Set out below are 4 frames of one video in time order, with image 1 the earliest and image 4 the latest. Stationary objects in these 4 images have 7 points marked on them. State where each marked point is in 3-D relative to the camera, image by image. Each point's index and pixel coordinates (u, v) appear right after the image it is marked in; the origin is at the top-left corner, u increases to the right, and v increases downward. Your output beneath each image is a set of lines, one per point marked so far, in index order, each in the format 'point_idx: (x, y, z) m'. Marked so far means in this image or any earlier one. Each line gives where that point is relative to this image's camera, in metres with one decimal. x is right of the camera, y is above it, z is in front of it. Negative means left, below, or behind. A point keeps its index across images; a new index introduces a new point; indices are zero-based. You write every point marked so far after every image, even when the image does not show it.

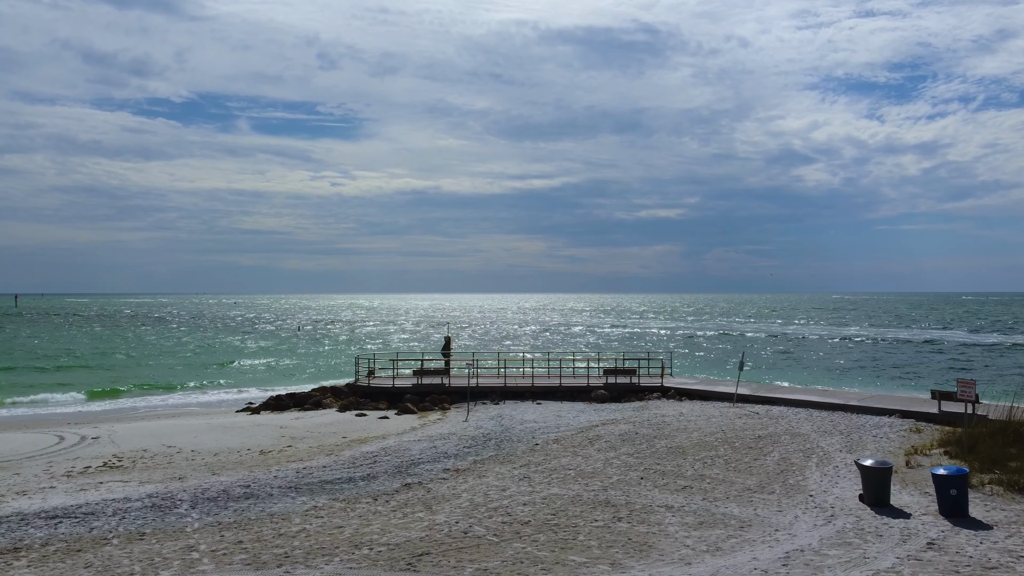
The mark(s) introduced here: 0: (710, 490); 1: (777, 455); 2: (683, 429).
0: (+3.1, -3.2, +11.5) m
1: (+5.1, -3.2, +14.1) m
2: (+3.9, -3.3, +16.9) m
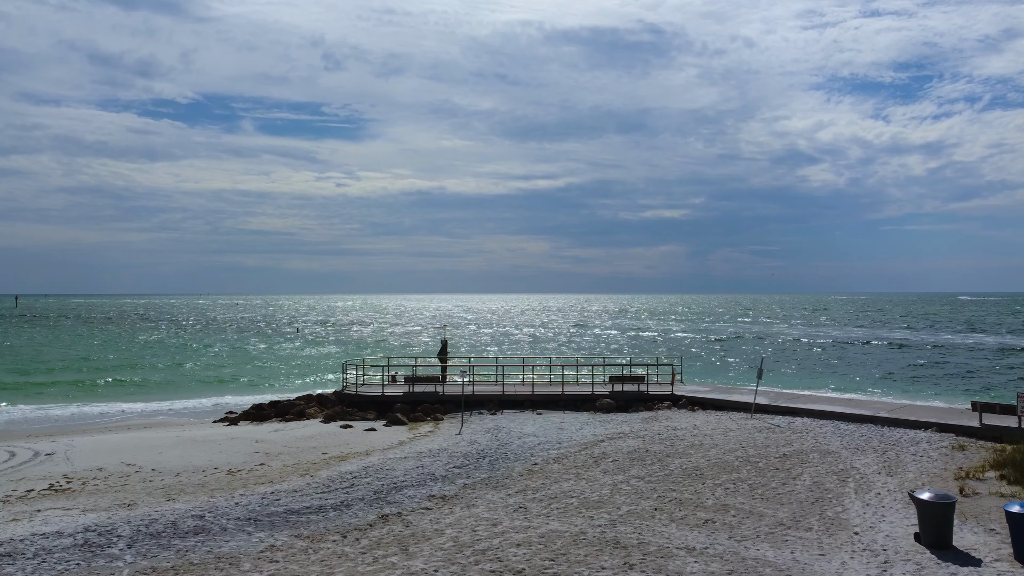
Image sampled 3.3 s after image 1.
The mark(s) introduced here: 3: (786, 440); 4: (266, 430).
0: (+3.0, -3.2, +9.8) m
1: (+5.1, -3.3, +12.4) m
2: (+3.9, -3.3, +15.2) m
3: (+6.0, -3.3, +15.8) m
4: (-6.5, -3.7, +19.1) m
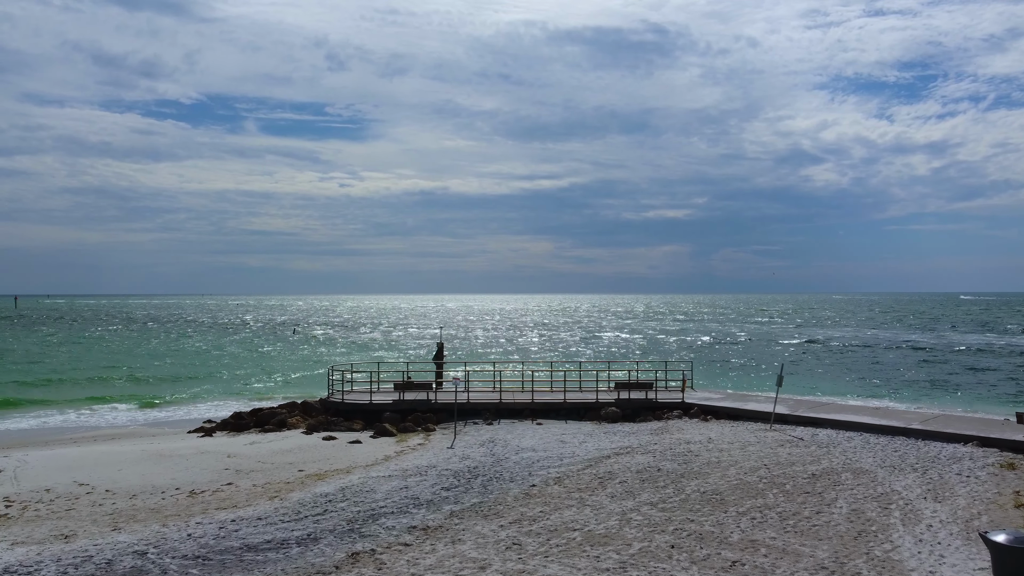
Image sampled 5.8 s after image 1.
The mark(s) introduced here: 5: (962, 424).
0: (+2.9, -3.2, +8.3) m
1: (+5.0, -3.2, +10.8) m
2: (+3.8, -3.3, +13.6) m
3: (+5.9, -3.3, +14.2) m
4: (-6.5, -3.7, +17.6) m
5: (+10.1, -3.1, +16.3) m
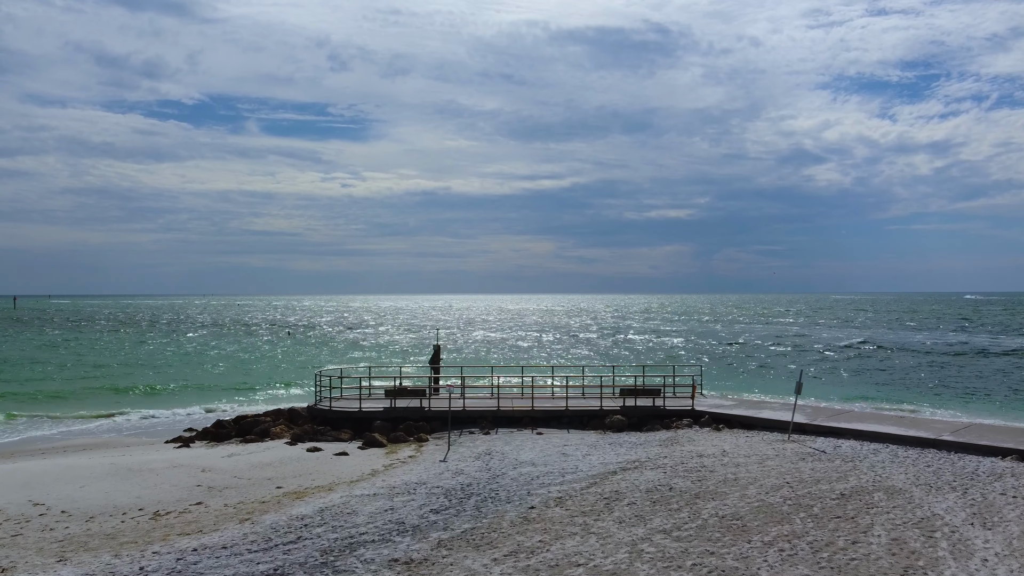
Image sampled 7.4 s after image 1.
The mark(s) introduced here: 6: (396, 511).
0: (+2.9, -3.2, +7.0) m
1: (+4.9, -3.2, +9.5) m
2: (+3.8, -3.3, +12.4) m
3: (+5.8, -3.3, +12.9) m
4: (-6.6, -3.7, +16.4) m
5: (+10.0, -3.0, +15.0) m
6: (-1.8, -3.4, +11.1) m
